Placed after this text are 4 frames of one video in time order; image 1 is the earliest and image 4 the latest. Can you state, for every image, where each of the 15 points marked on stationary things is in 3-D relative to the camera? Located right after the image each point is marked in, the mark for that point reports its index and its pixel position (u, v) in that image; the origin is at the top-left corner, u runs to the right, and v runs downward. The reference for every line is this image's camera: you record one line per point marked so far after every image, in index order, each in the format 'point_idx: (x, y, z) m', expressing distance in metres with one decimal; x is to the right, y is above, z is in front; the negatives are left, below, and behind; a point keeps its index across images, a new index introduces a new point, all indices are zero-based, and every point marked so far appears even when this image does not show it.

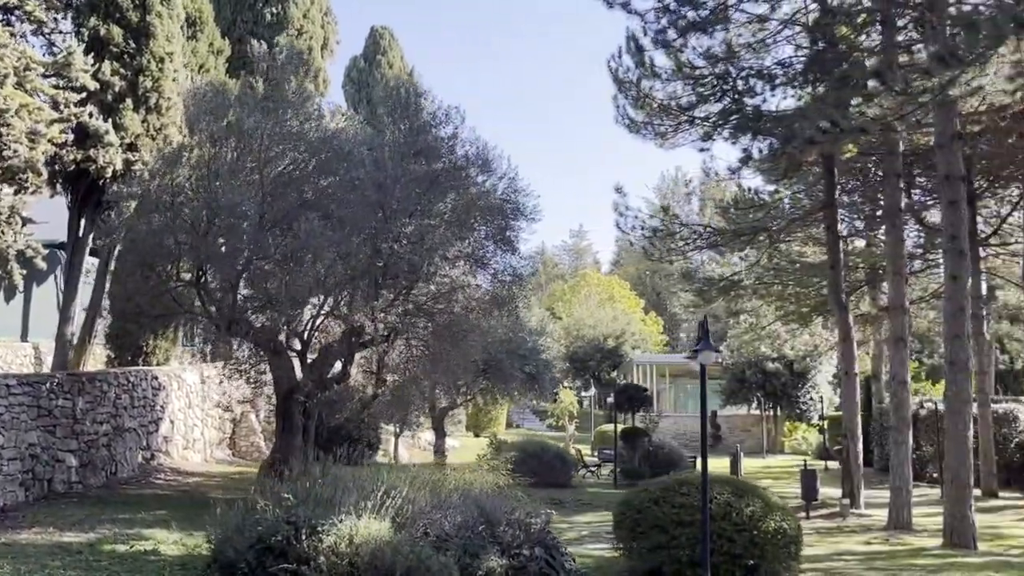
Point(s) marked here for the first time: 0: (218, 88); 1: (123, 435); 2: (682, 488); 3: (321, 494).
0: (-3.0, +2.1, +11.4) m
1: (-4.2, -1.6, +12.1) m
2: (+1.1, -1.3, +7.2) m
3: (-1.1, -1.1, +6.1) m
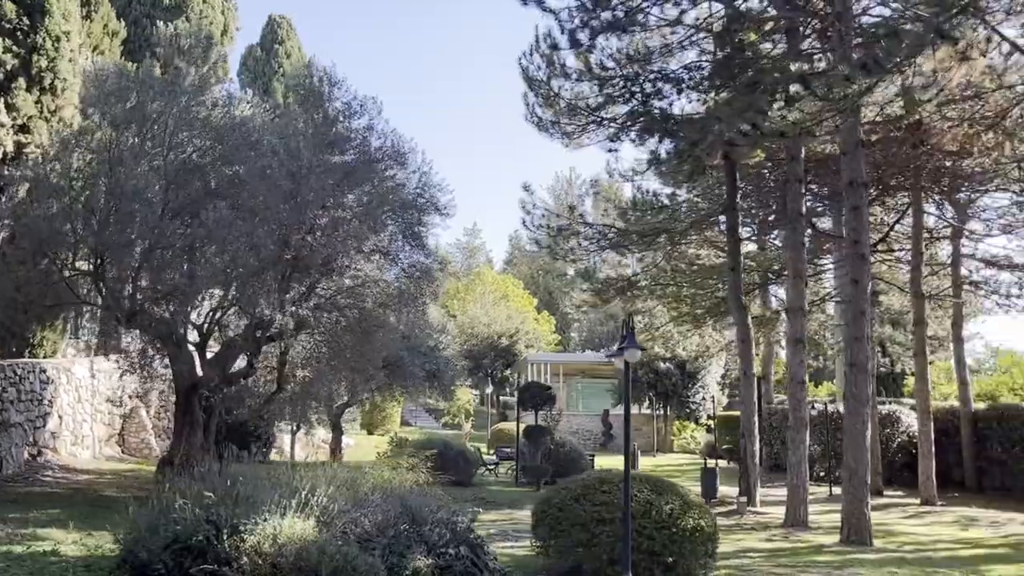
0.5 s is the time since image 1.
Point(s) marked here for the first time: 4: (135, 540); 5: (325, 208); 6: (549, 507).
0: (-3.9, +2.2, +11.0) m
1: (-5.2, -1.5, +11.6) m
2: (+0.6, -1.3, +7.2) m
3: (-1.5, -1.1, +5.9) m
4: (-1.9, -1.3, +5.7) m
5: (-1.7, +0.7, +9.9) m
6: (+0.2, -1.4, +7.2) m
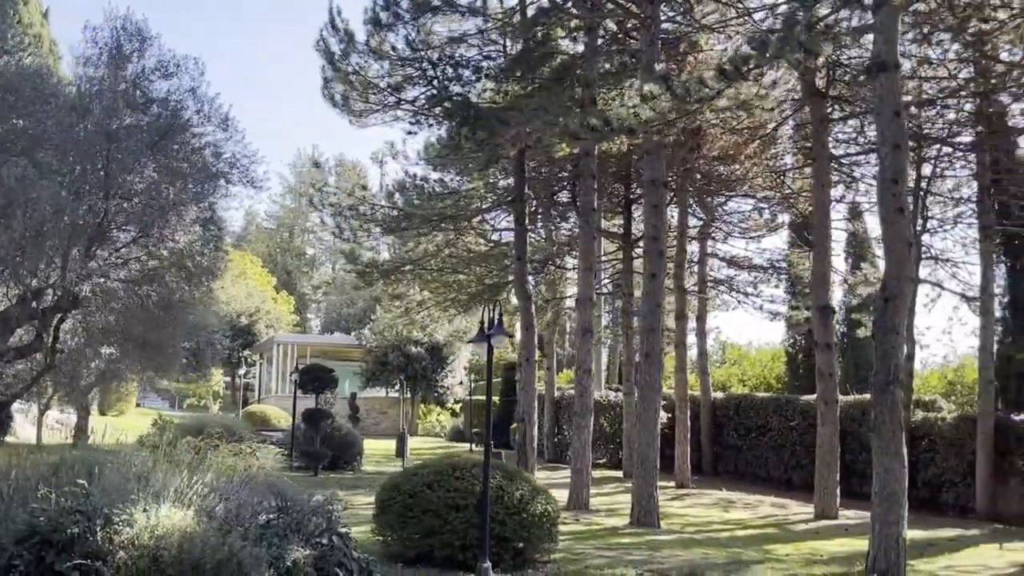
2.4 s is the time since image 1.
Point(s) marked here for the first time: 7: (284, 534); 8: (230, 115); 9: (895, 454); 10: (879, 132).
0: (-5.5, +2.5, +9.7) m
1: (-7.1, -1.1, +10.0) m
2: (-0.4, -1.2, +7.1) m
3: (-2.0, -0.9, +5.4) m
4: (-2.4, -1.1, +5.0) m
5: (-3.1, +1.0, +9.2) m
6: (-0.7, -1.3, +7.1) m
7: (-1.1, -1.2, +5.5) m
8: (-2.7, +1.6, +10.5) m
9: (+2.7, -1.2, +7.9) m
10: (+2.8, +1.2, +8.4) m
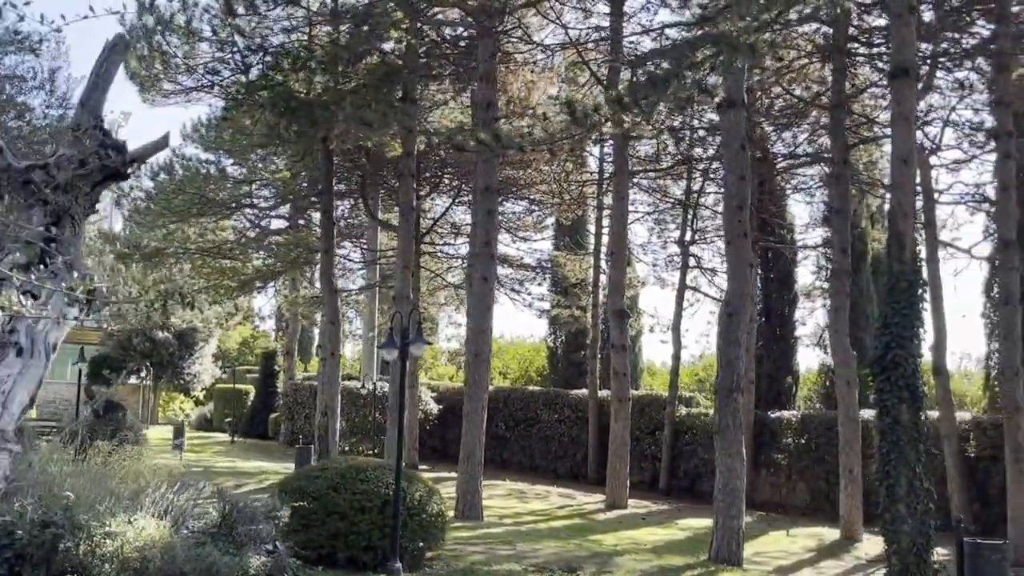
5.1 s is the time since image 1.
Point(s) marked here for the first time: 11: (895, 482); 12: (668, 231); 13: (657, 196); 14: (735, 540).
0: (-6.5, +2.7, +8.4) m
1: (-8.3, -0.8, +8.3) m
2: (-1.0, -1.2, +7.3) m
3: (-2.2, -0.9, +5.2) m
4: (-2.5, -1.1, +4.7) m
5: (-4.1, +1.0, +8.5) m
6: (-1.4, -1.3, +7.1) m
7: (-1.3, -1.2, +5.5) m
8: (-4.0, +1.7, +9.9) m
9: (+1.8, -1.3, +8.8) m
10: (+1.8, +1.0, +9.3) m
11: (+2.5, -1.3, +7.3) m
12: (+2.8, +1.0, +20.0) m
13: (+2.5, +1.6, +19.2) m
14: (+1.7, -2.0, +8.7) m
